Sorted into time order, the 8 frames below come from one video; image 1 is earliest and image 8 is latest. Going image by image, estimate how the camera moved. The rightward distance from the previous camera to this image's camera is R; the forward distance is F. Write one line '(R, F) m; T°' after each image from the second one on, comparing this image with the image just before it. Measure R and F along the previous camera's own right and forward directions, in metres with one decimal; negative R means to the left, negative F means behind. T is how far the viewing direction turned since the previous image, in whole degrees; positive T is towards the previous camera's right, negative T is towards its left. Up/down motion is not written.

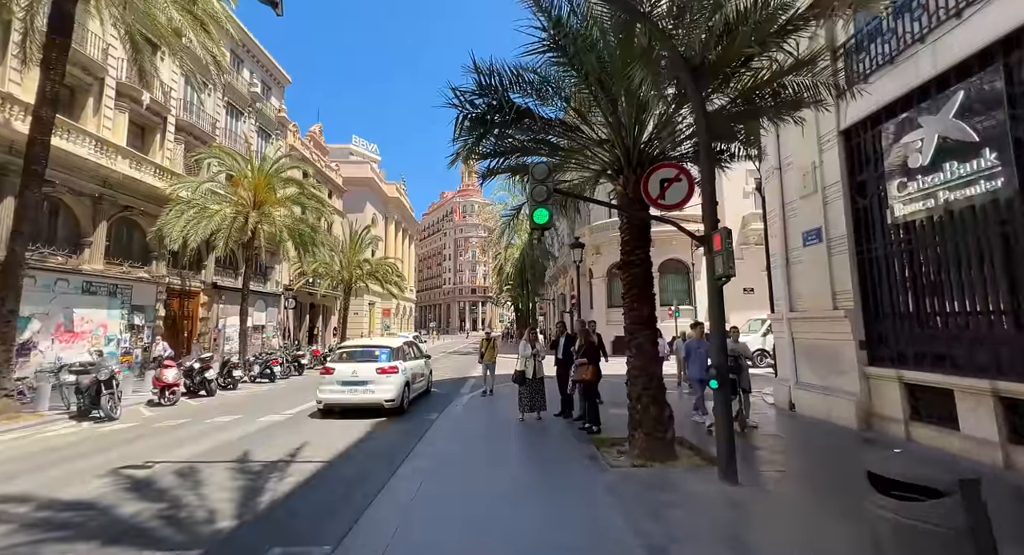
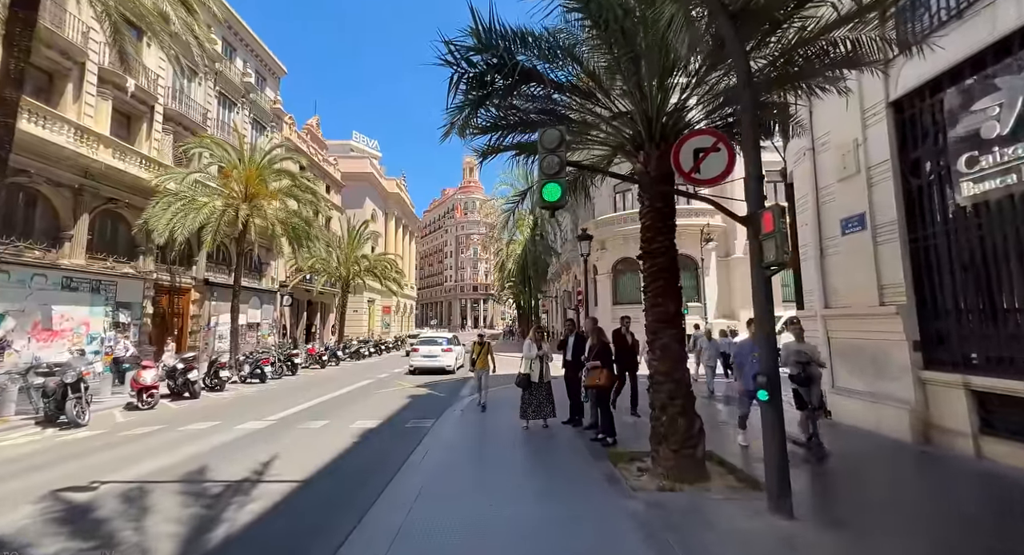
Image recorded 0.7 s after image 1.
(0.0, +0.8) m; 0°
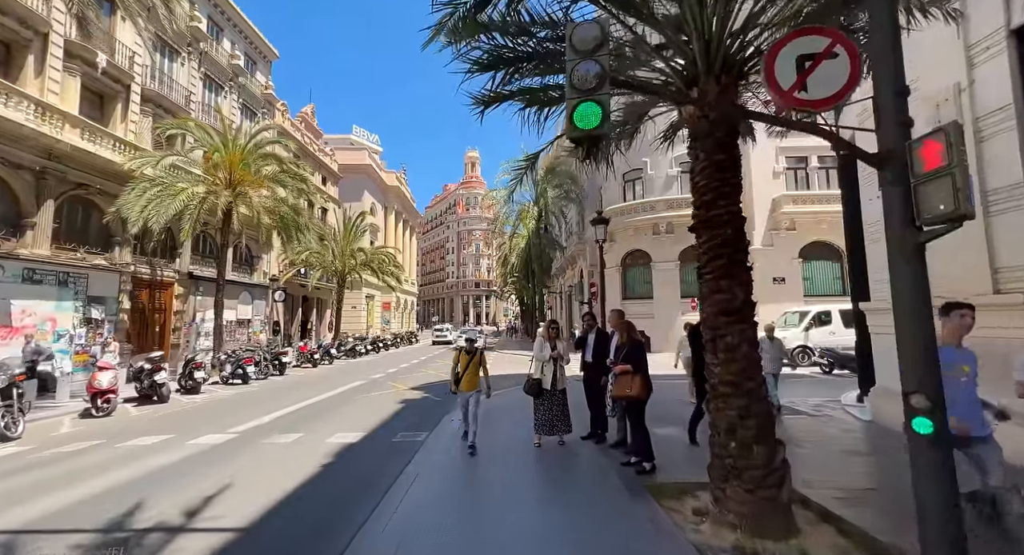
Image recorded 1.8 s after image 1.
(-0.1, +1.3) m; 0°
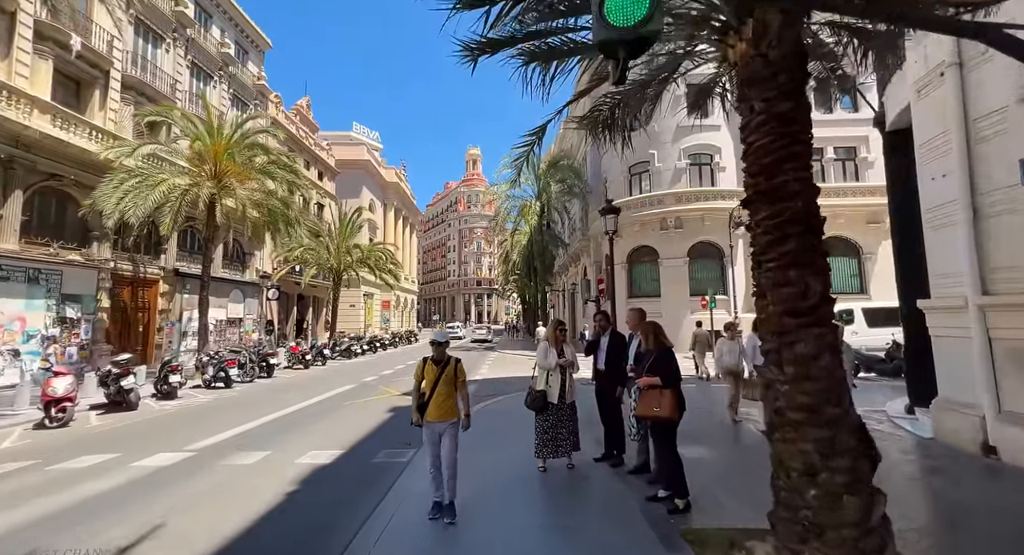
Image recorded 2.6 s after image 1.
(0.0, +1.0) m; 0°
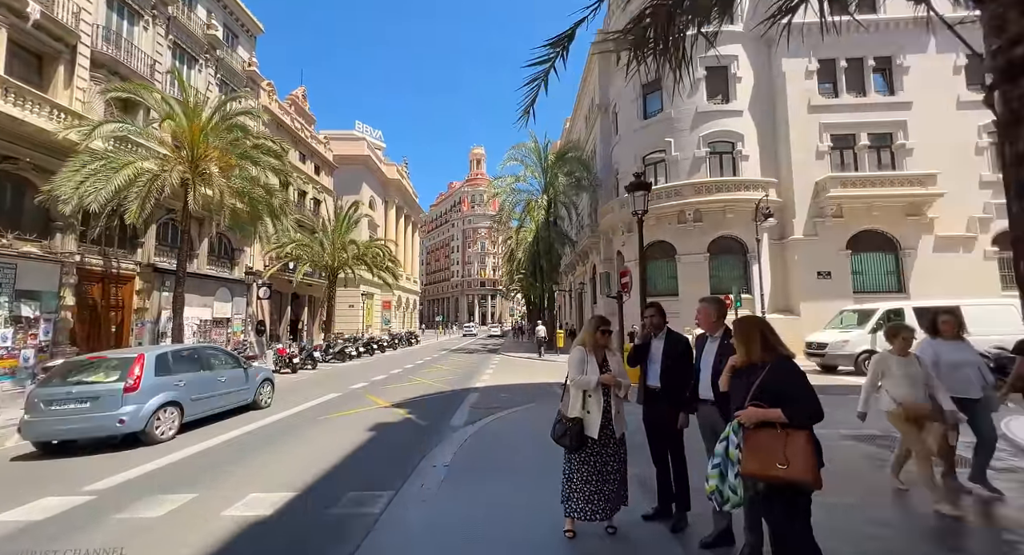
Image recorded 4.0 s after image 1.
(-0.1, +1.6) m; 0°
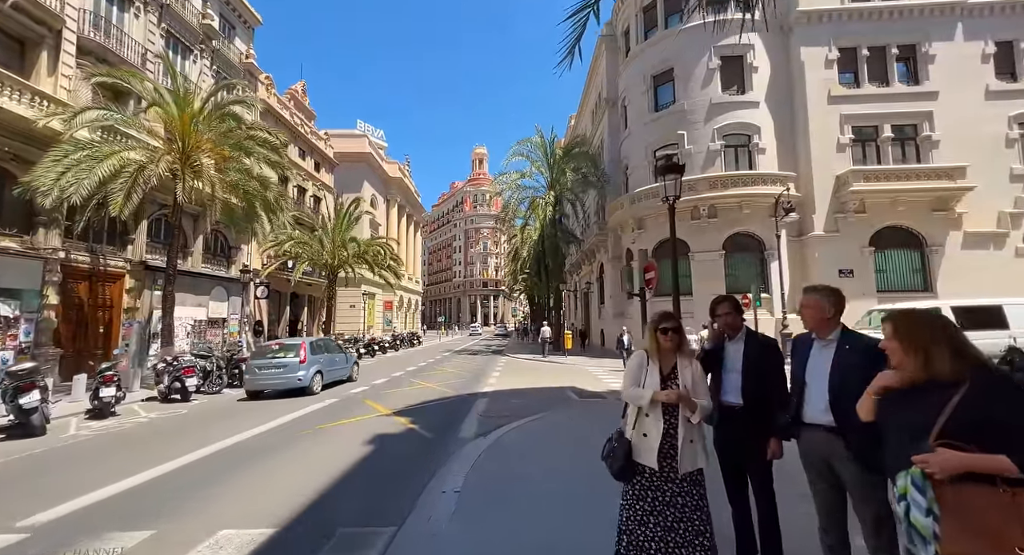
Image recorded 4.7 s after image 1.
(-0.2, +0.8) m; 0°
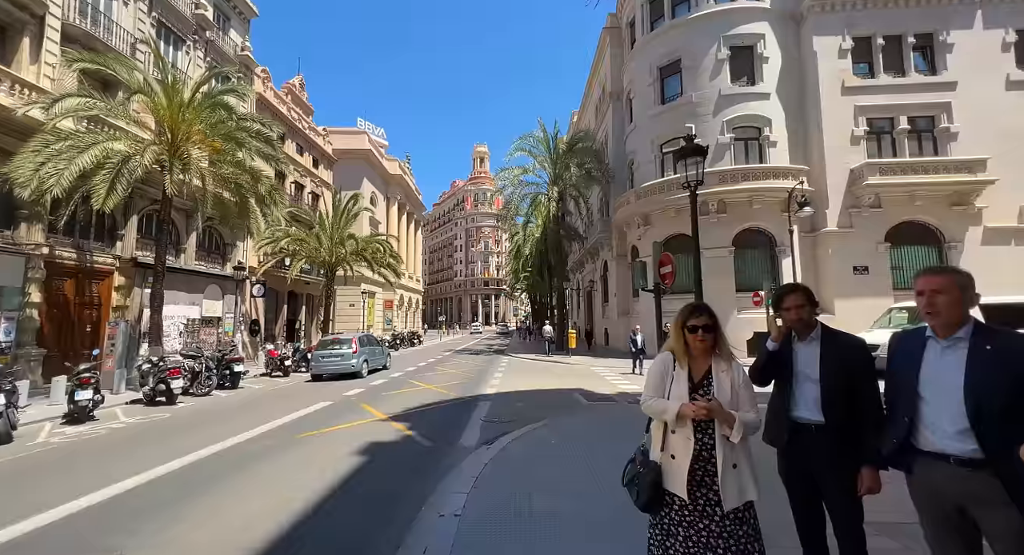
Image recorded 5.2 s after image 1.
(-0.1, +0.6) m; 0°
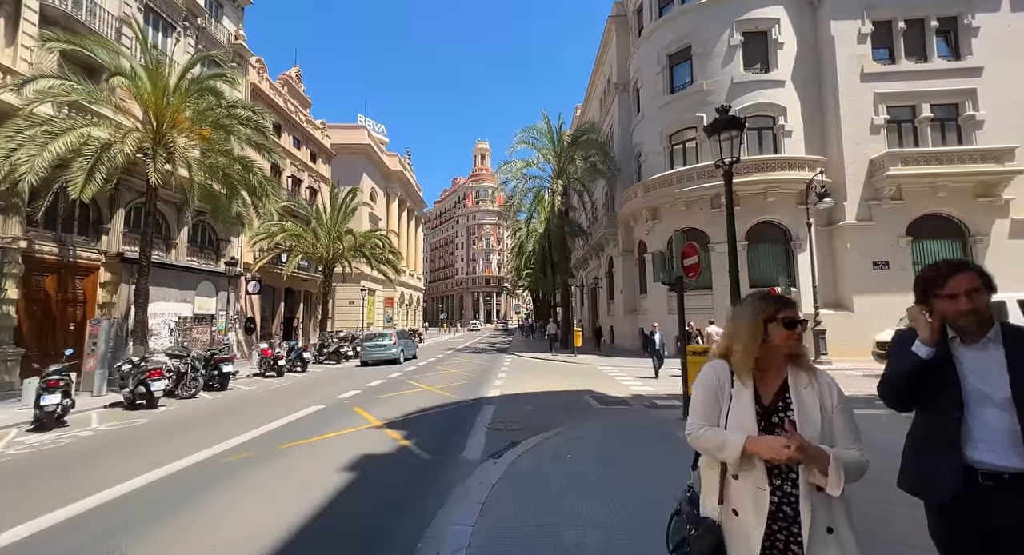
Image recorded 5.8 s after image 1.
(-0.1, +0.8) m; 0°
